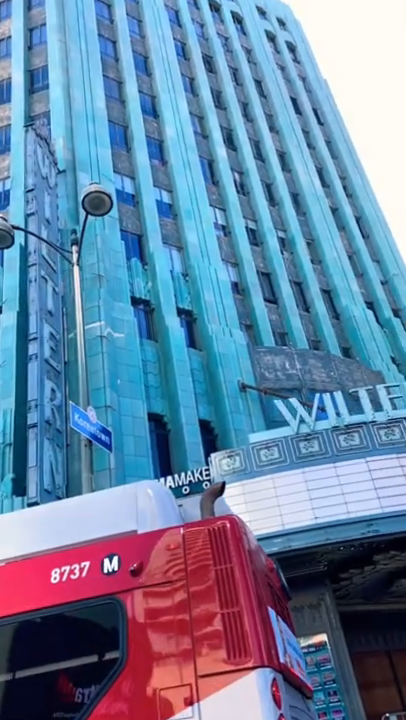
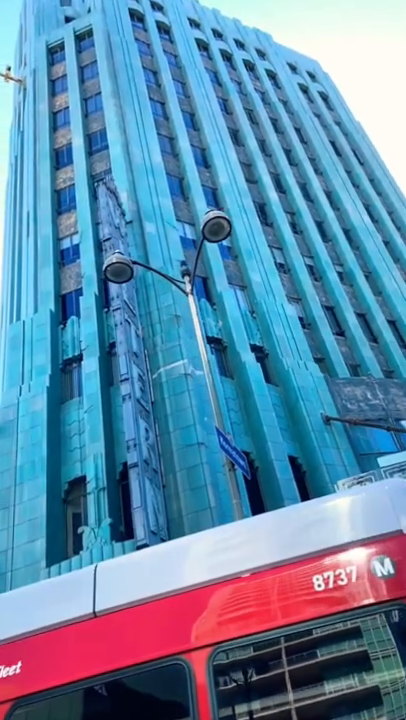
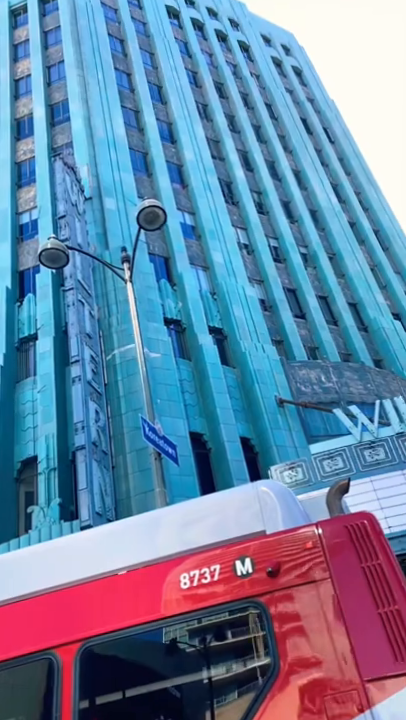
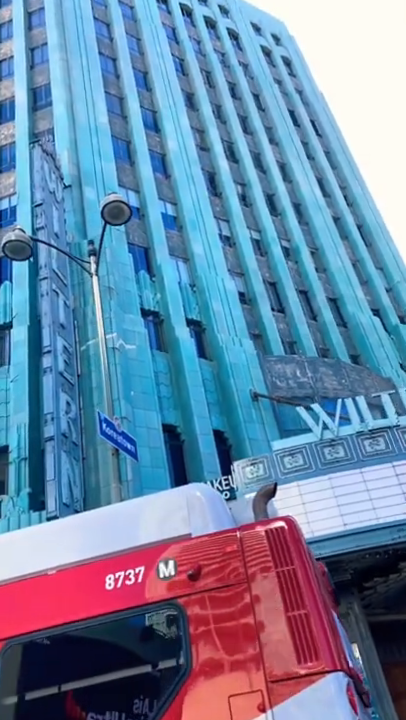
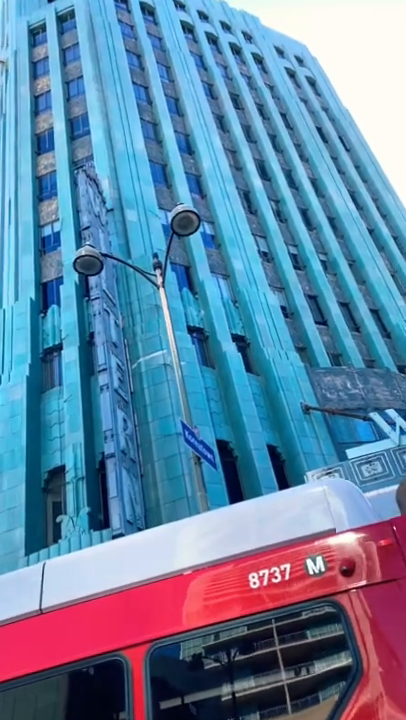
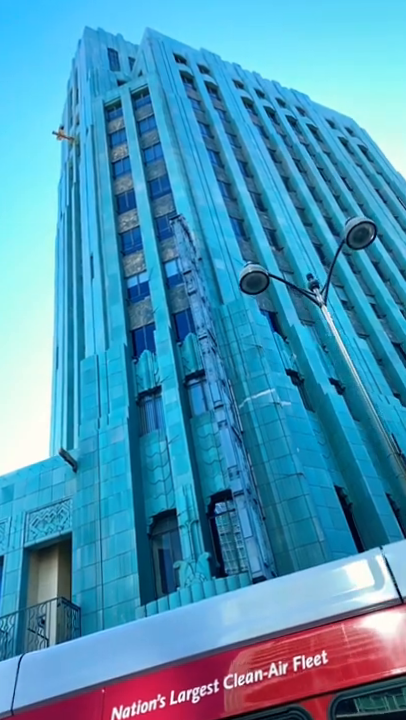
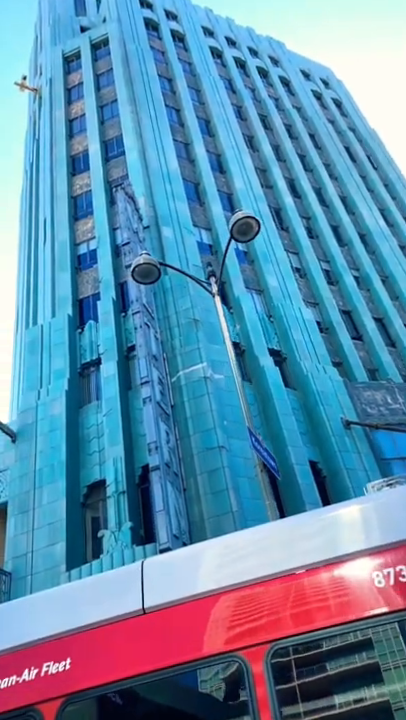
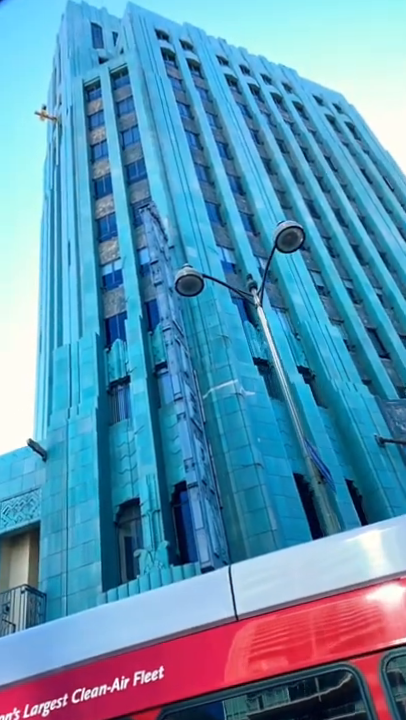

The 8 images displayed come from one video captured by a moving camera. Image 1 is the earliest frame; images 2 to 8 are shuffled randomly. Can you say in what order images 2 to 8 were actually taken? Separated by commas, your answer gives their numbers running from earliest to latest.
4, 3, 5, 2, 7, 8, 6
